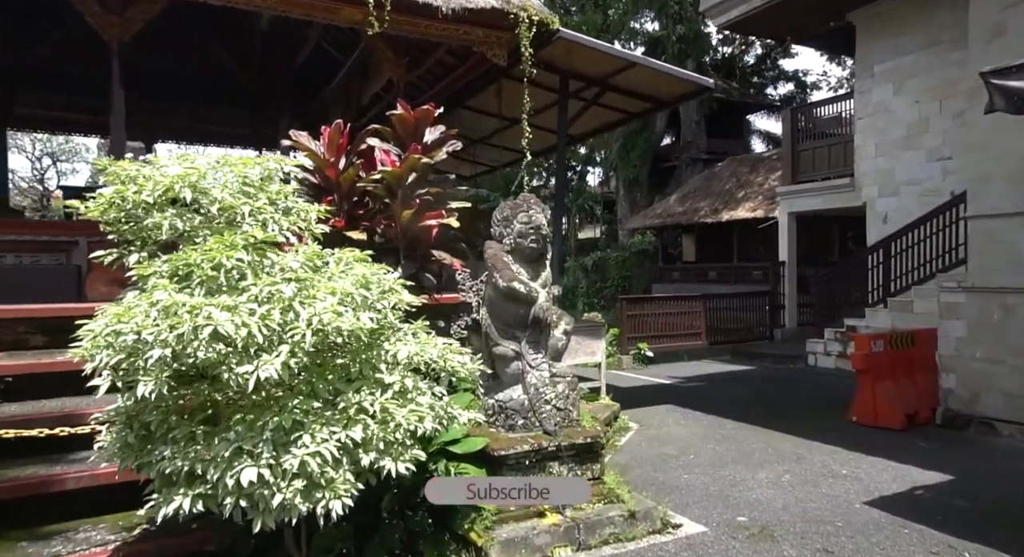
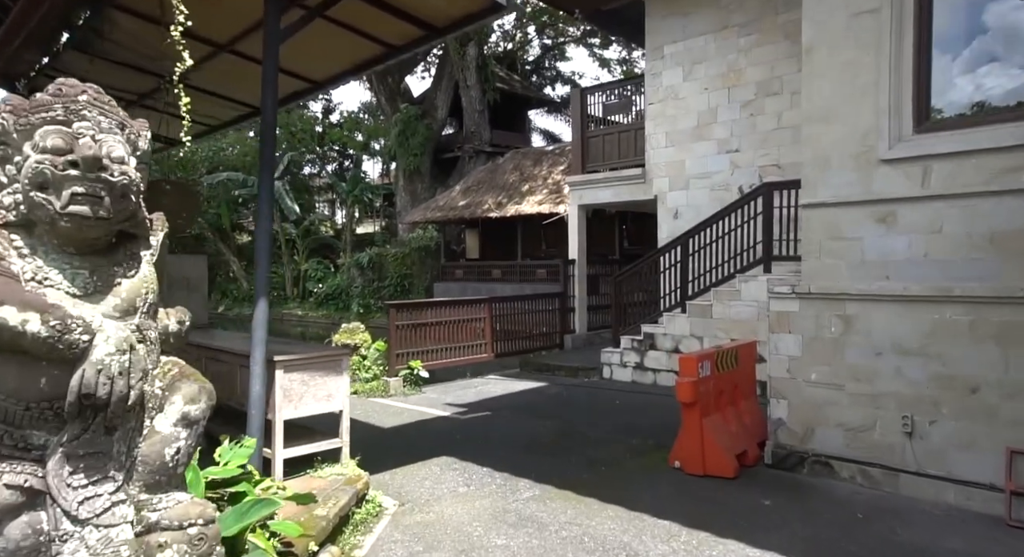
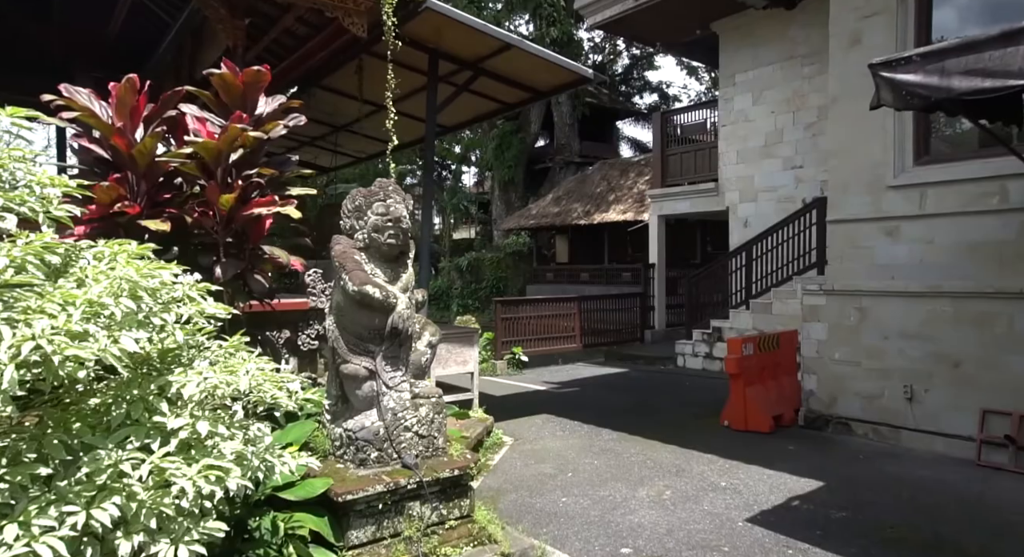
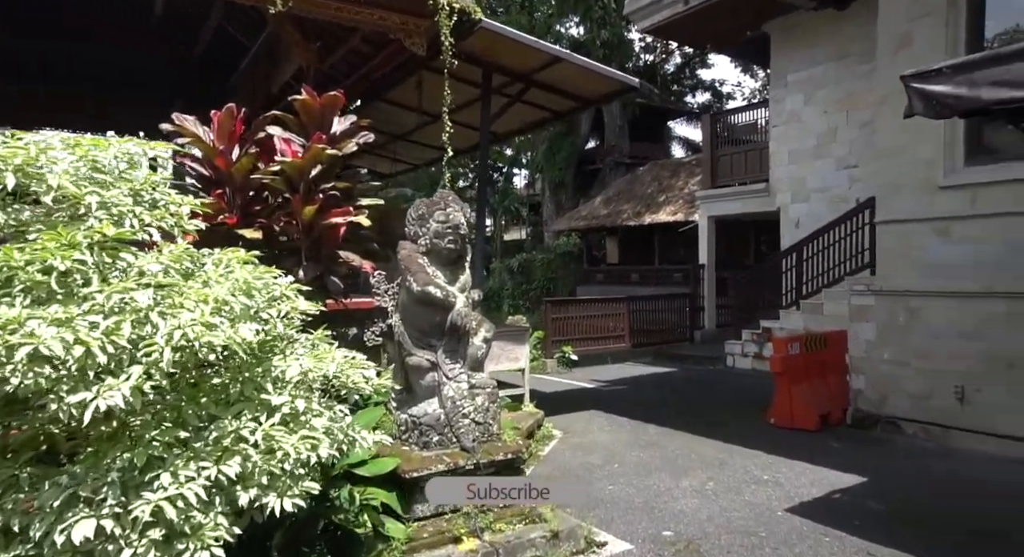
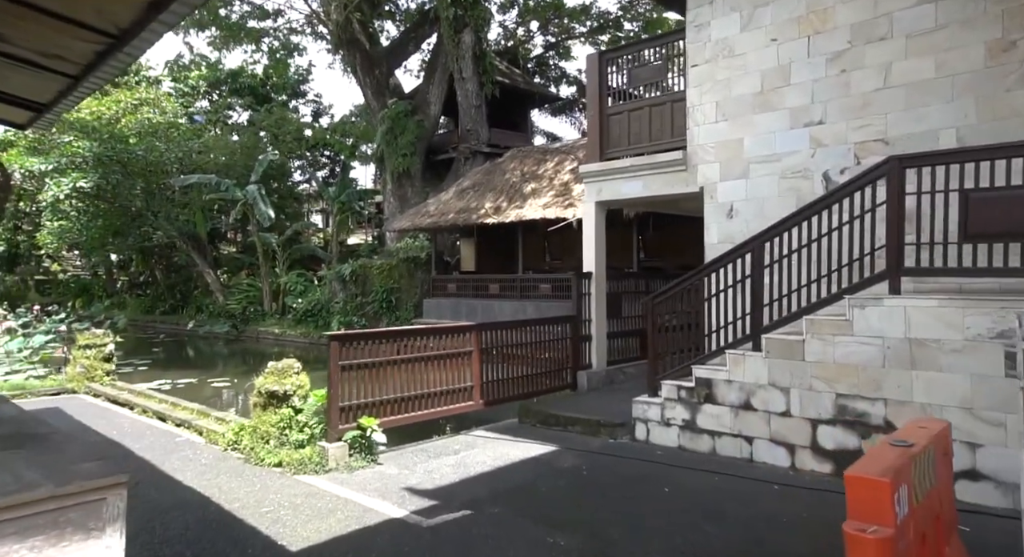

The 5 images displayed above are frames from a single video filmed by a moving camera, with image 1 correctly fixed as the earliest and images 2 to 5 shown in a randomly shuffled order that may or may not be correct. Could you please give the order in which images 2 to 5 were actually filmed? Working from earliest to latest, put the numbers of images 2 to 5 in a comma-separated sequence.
4, 3, 2, 5
